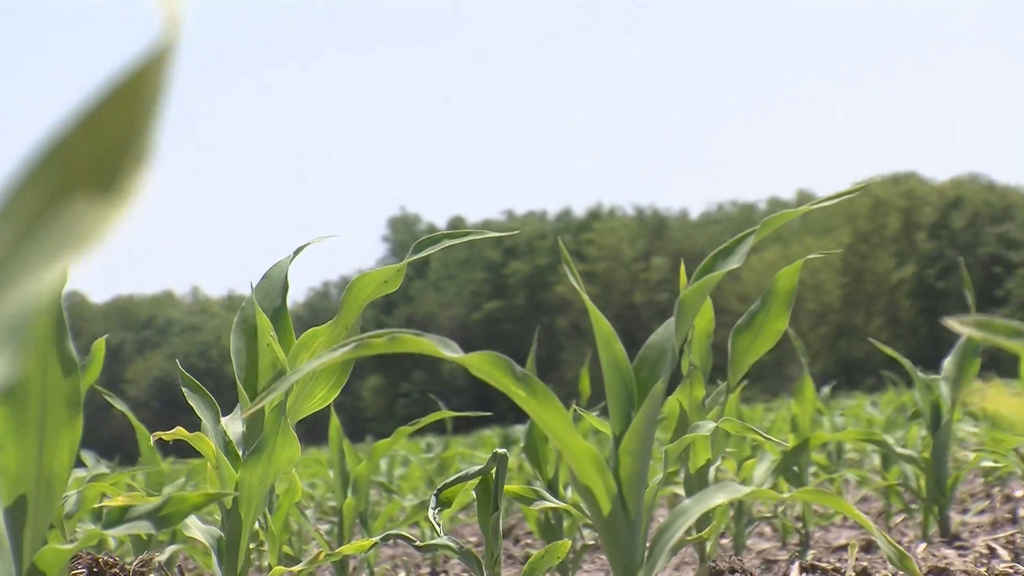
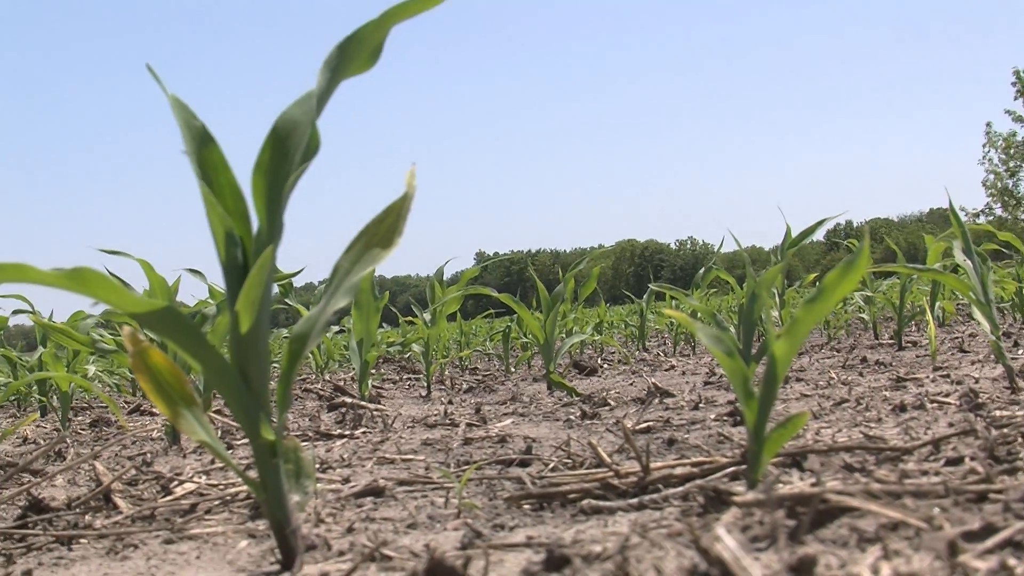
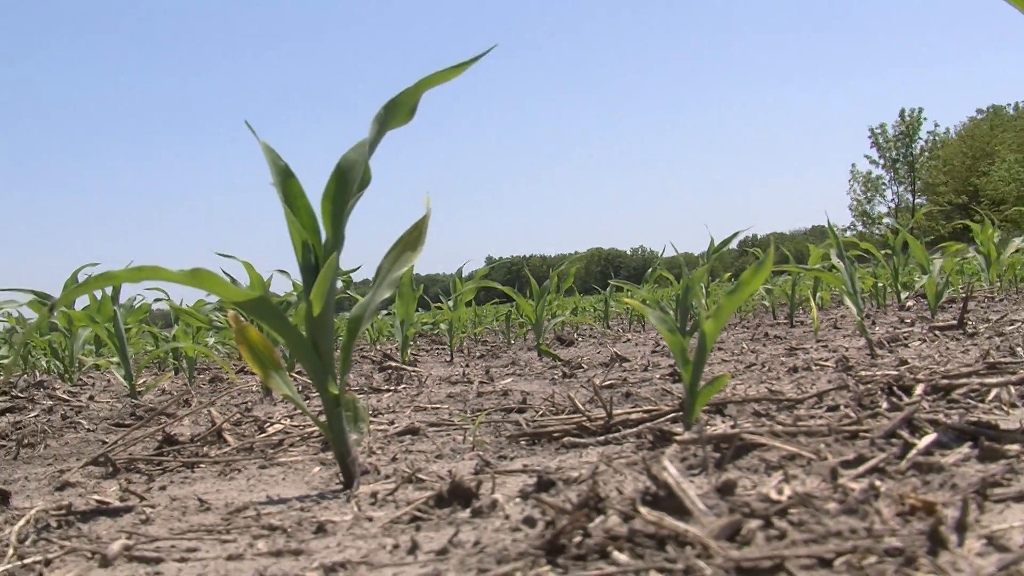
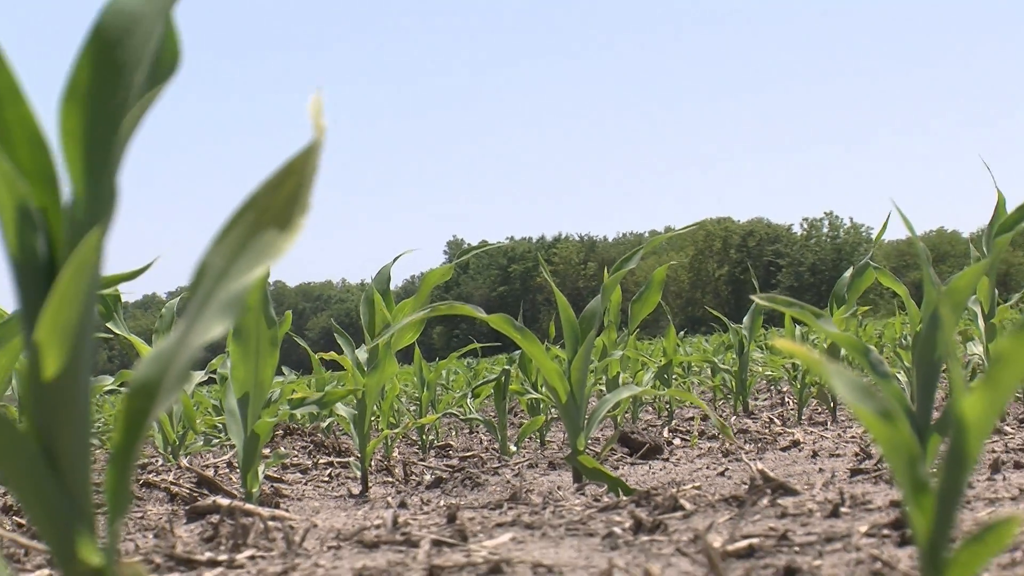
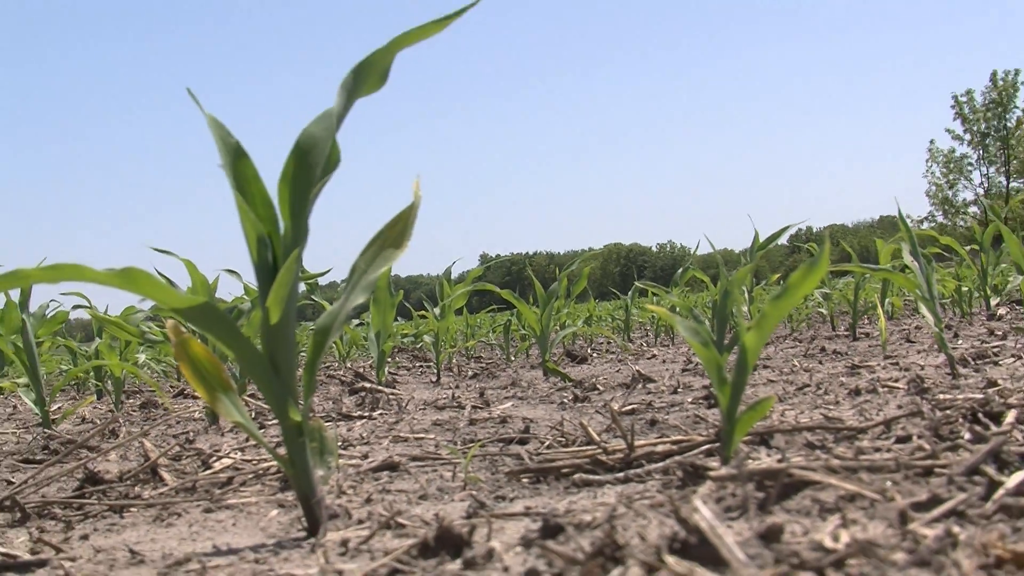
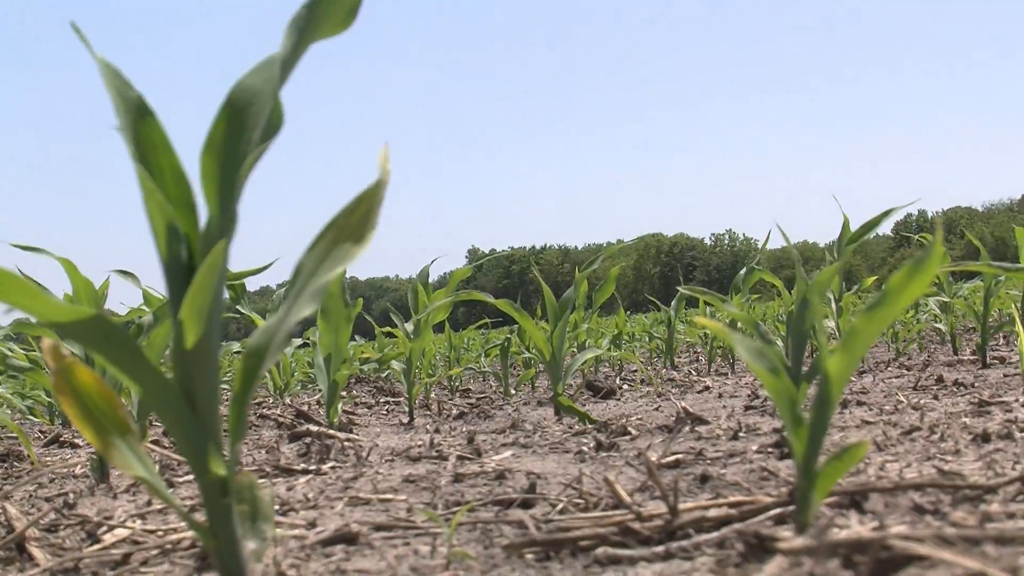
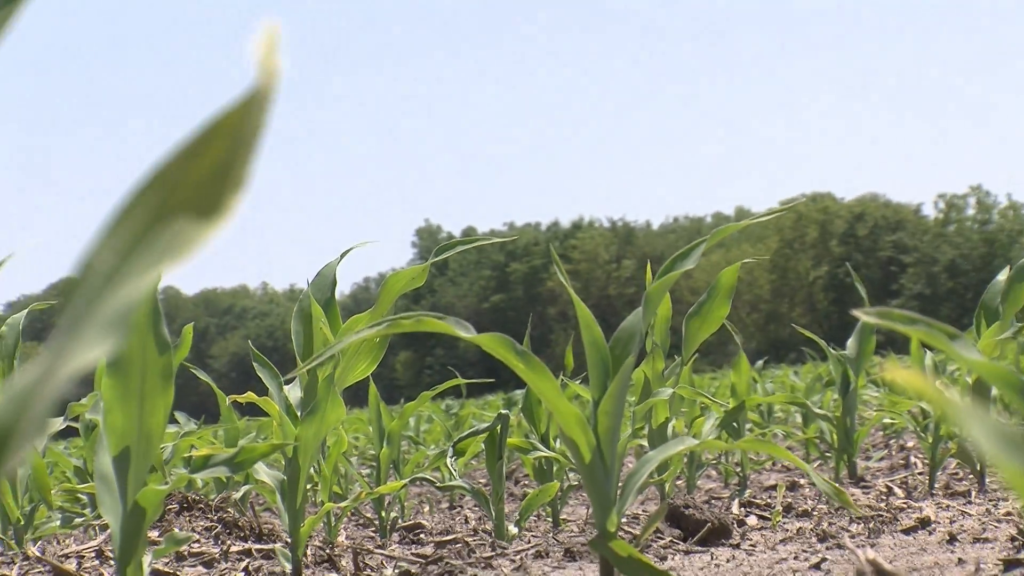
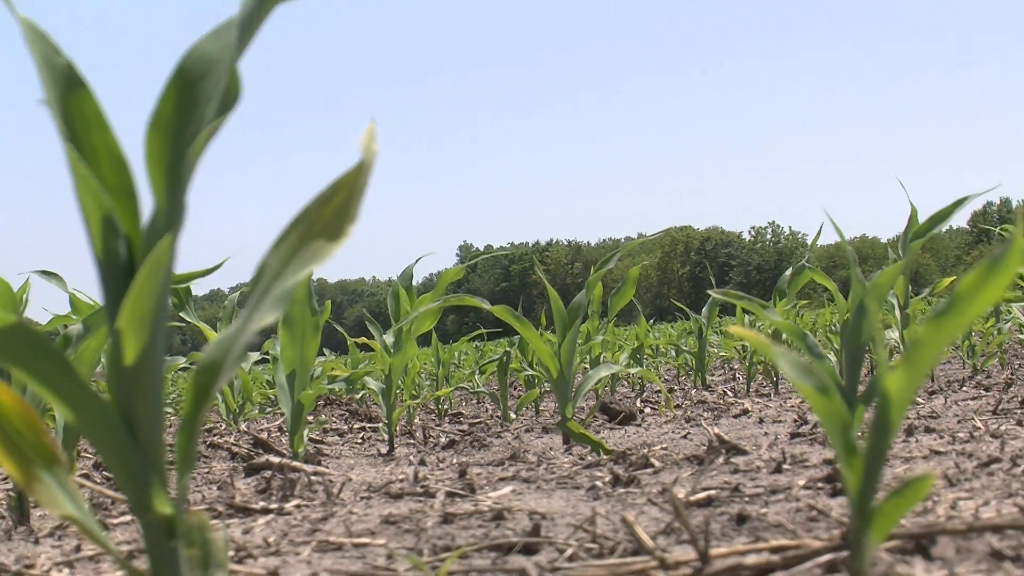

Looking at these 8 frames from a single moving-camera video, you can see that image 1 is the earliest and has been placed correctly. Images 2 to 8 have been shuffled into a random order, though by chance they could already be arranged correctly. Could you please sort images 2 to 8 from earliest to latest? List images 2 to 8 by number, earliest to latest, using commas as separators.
7, 4, 8, 6, 2, 5, 3
